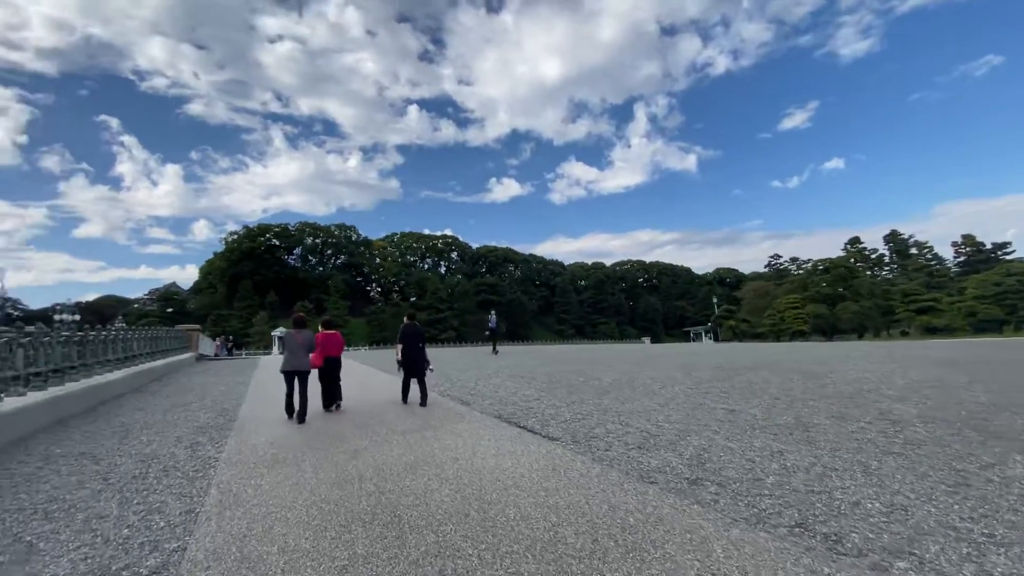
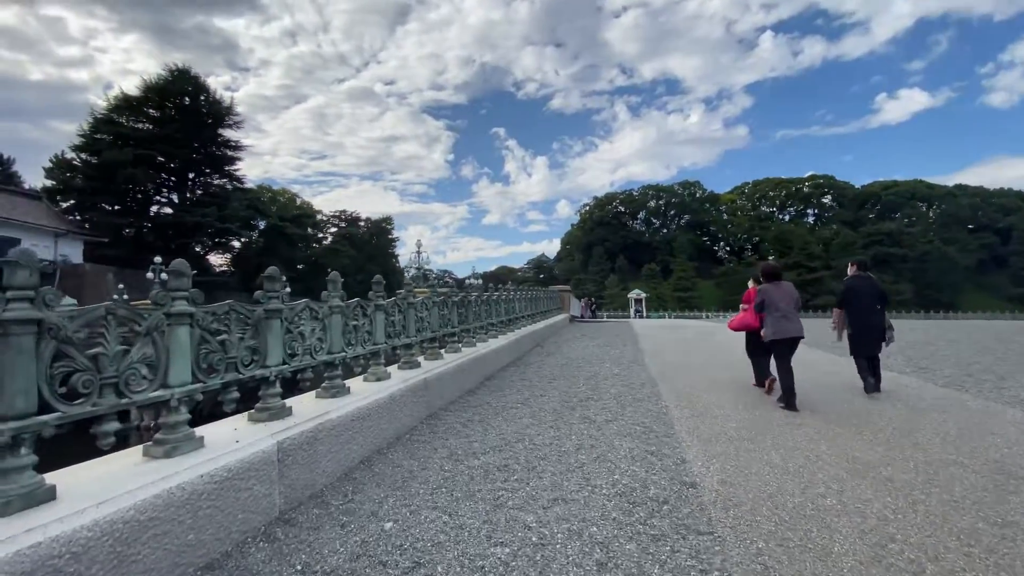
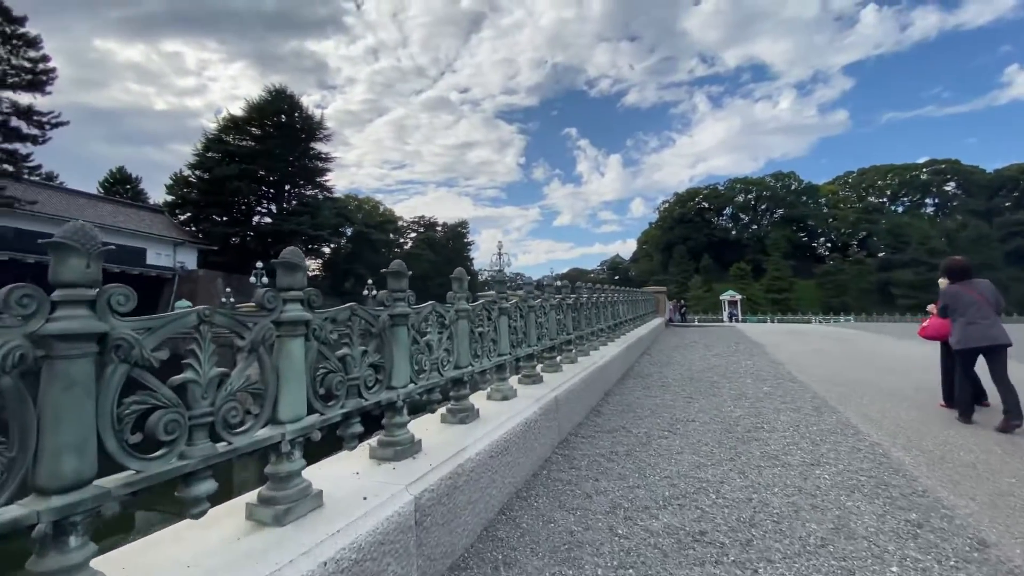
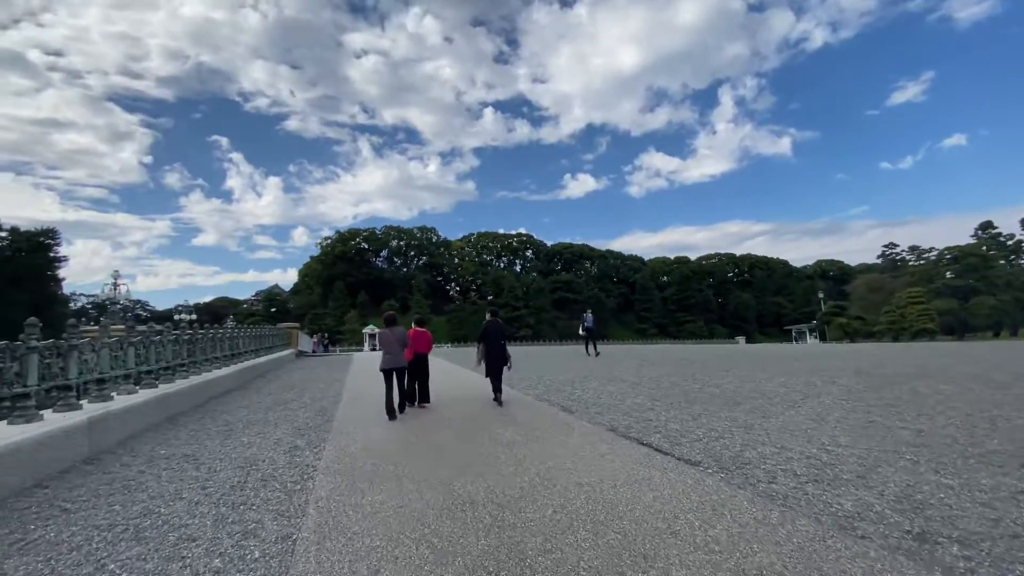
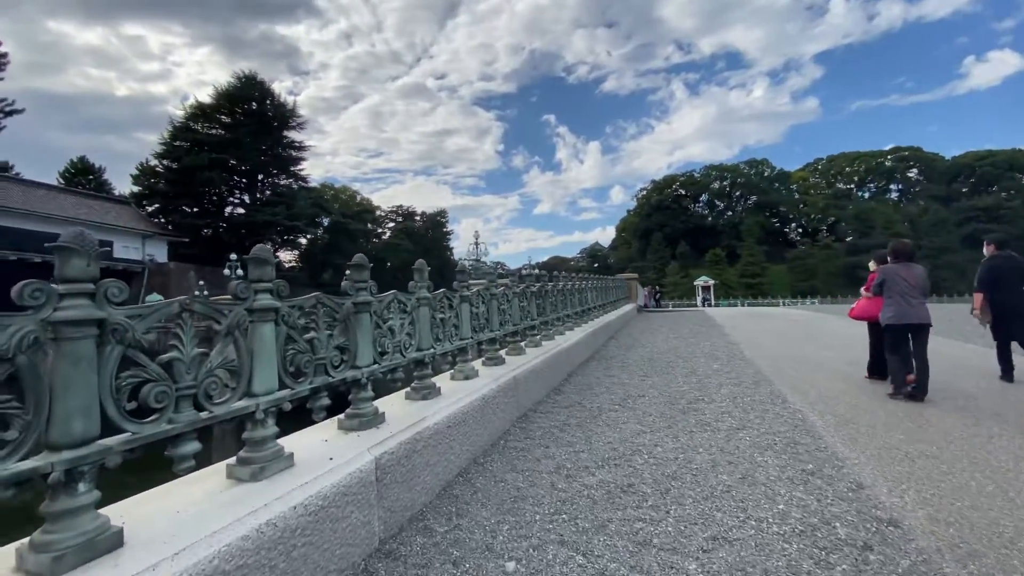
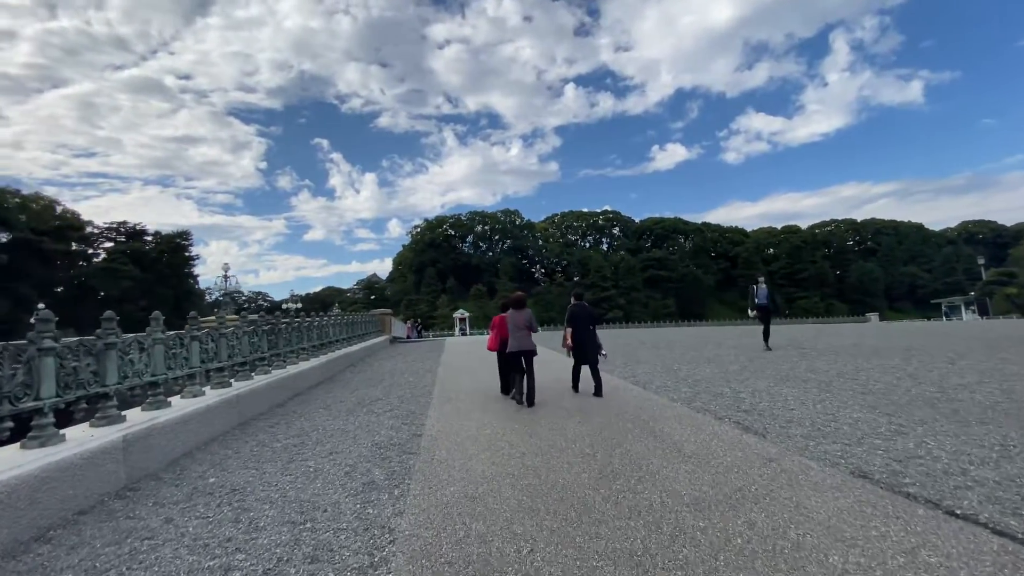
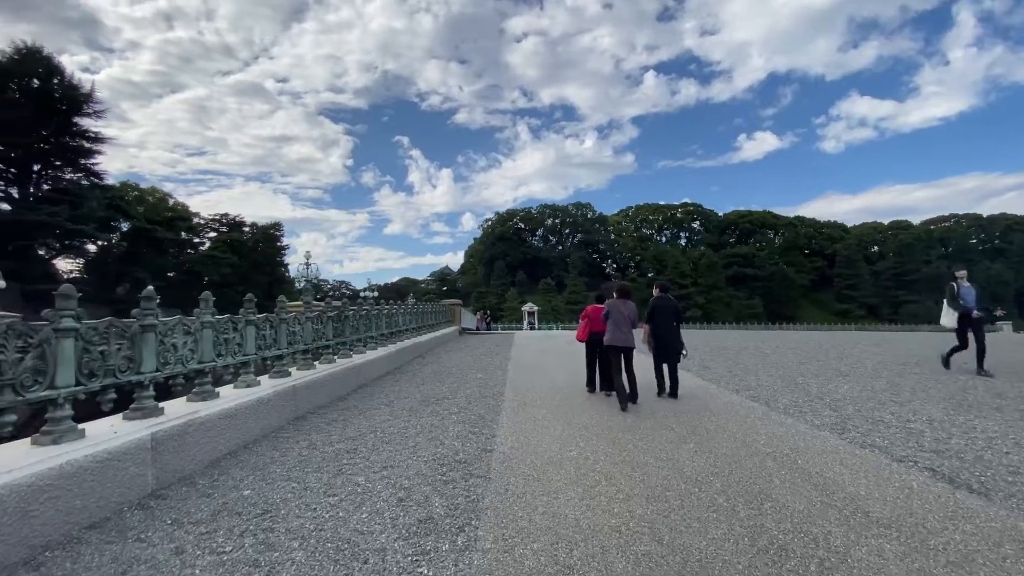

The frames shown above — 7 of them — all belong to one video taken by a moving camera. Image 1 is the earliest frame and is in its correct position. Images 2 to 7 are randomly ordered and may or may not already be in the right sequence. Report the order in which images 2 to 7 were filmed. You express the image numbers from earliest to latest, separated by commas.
4, 6, 7, 2, 5, 3
